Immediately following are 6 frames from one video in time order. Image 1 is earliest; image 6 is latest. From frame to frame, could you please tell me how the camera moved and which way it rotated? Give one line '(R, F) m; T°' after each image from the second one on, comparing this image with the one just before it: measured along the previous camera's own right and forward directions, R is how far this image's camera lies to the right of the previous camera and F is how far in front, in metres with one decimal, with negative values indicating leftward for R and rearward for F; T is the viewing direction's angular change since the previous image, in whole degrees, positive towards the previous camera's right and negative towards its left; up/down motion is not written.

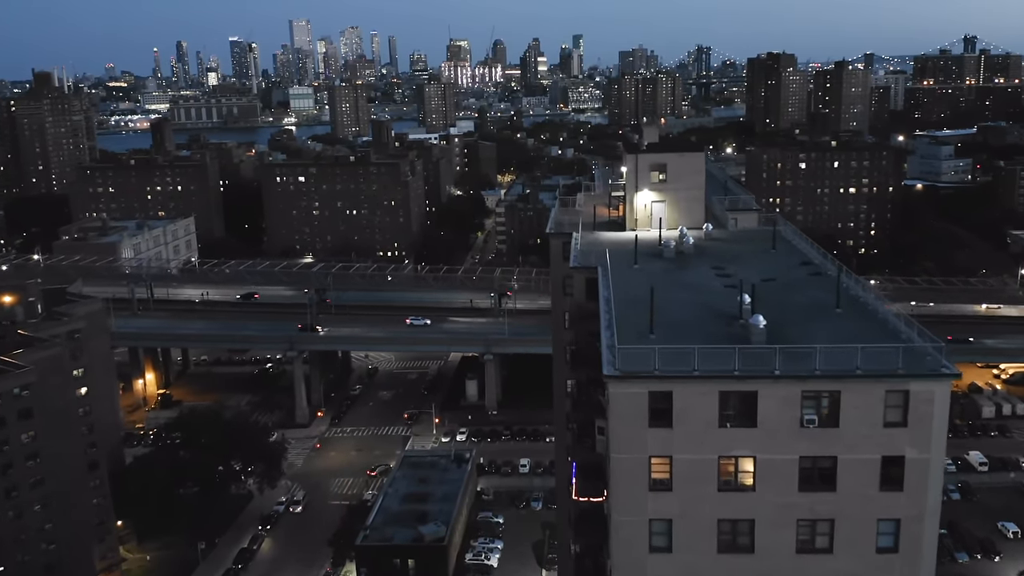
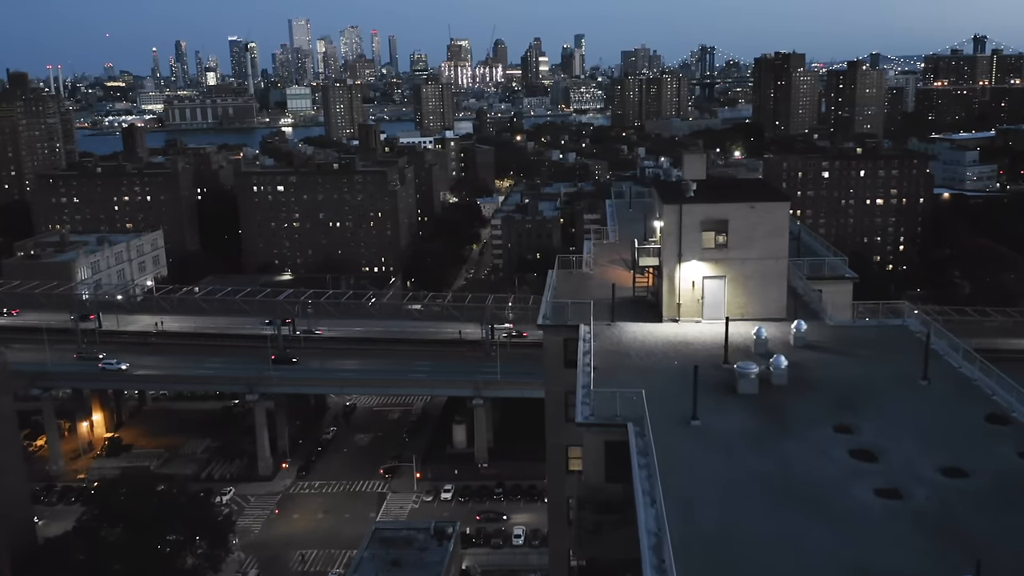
(+0.3, +4.9) m; 0°
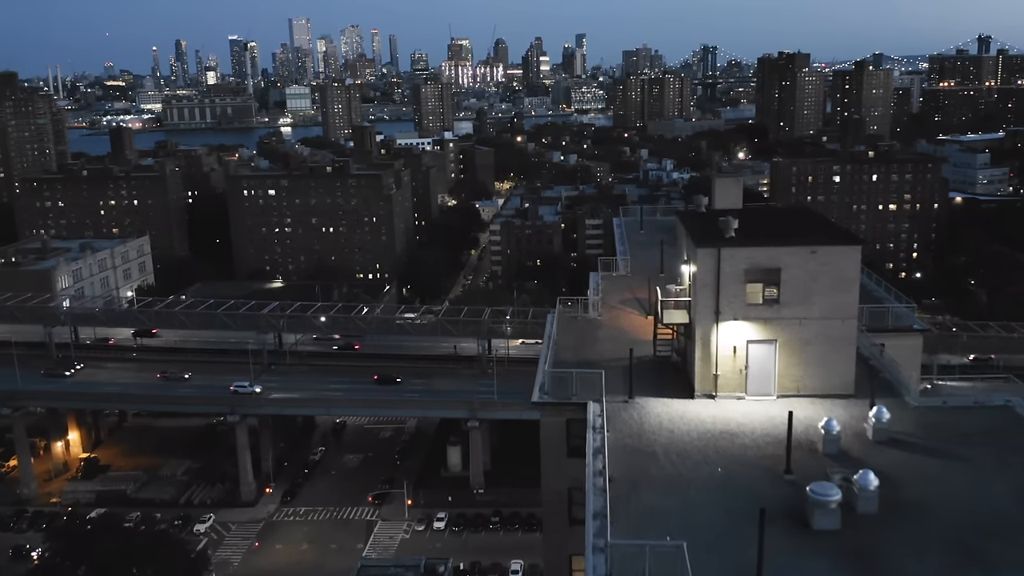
(+0.1, +1.9) m; 0°
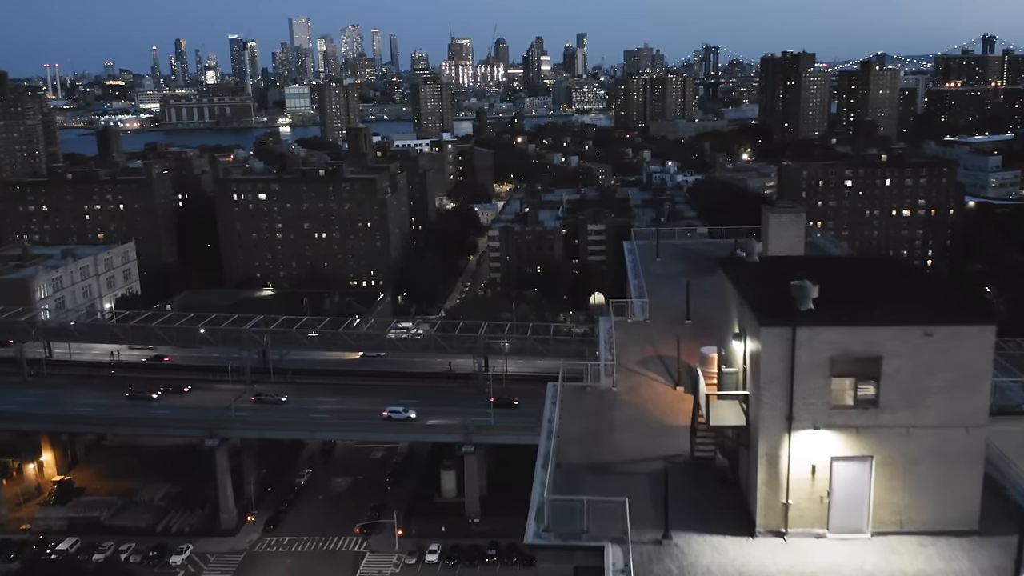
(+0.1, +1.9) m; 0°
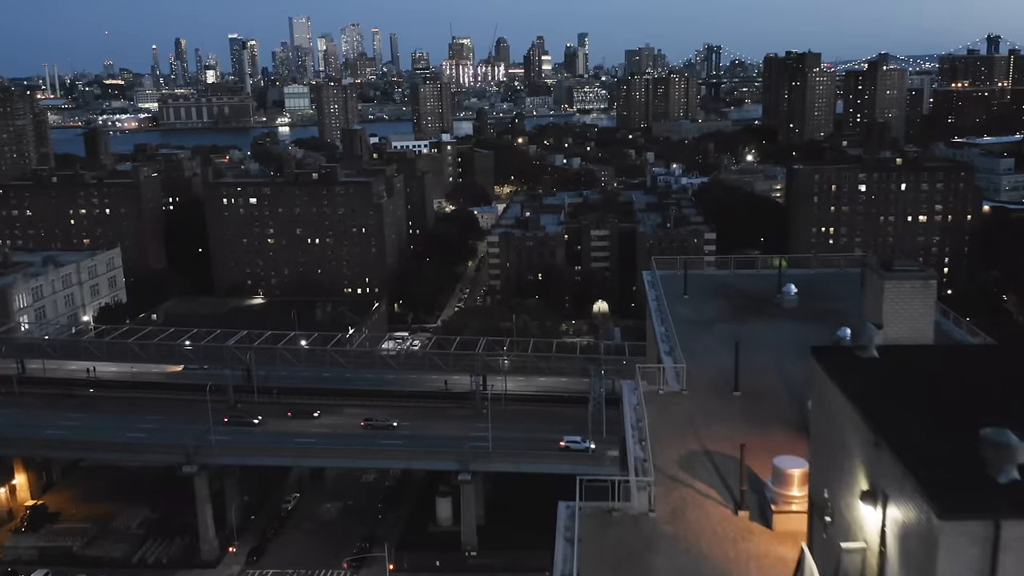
(0.0, +1.9) m; 0°
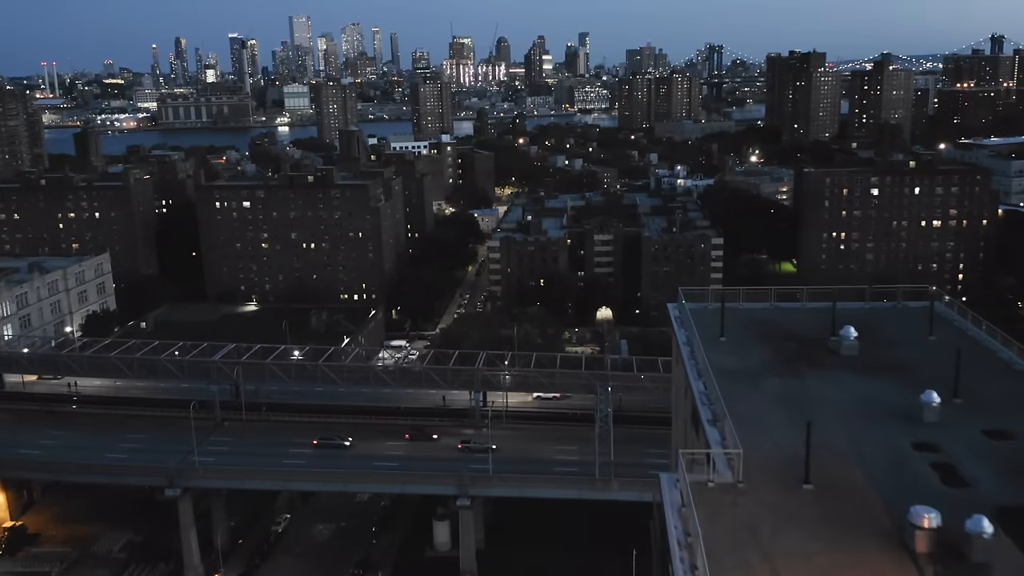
(0.0, +1.5) m; 0°
